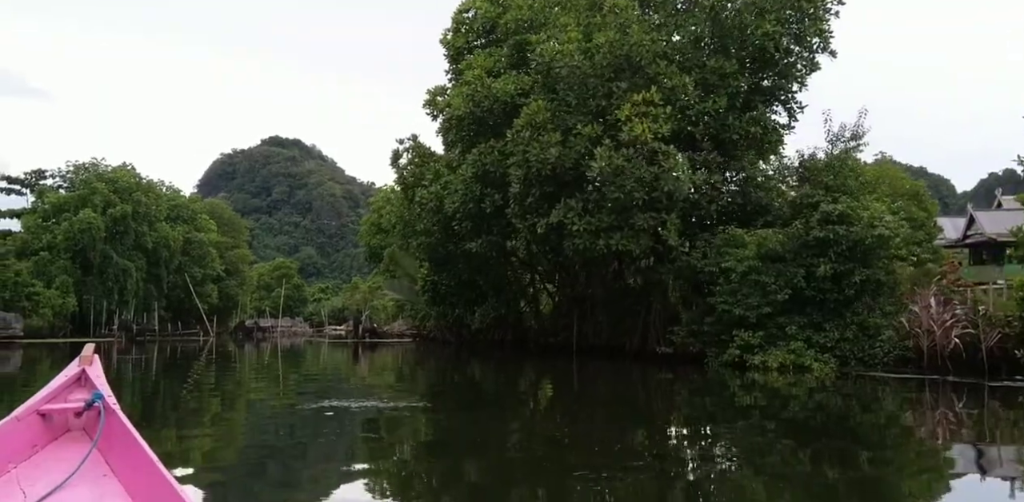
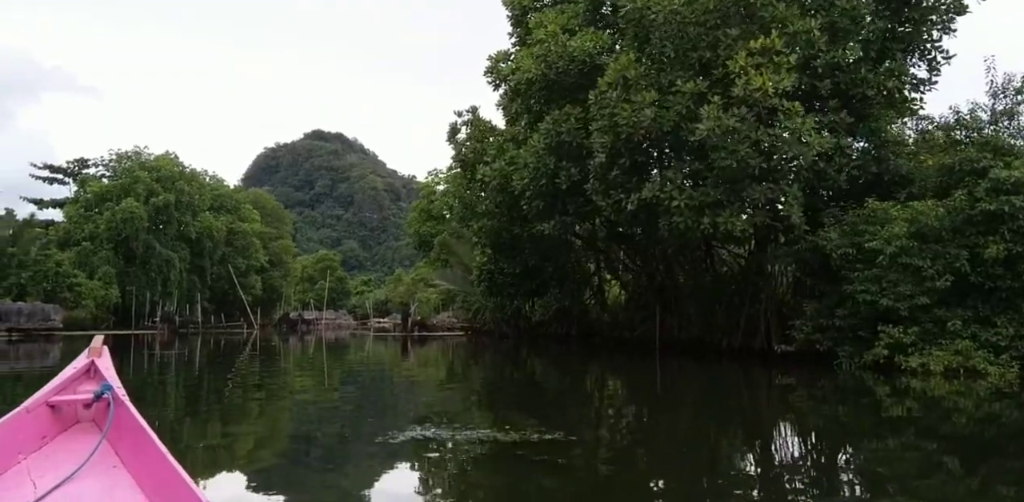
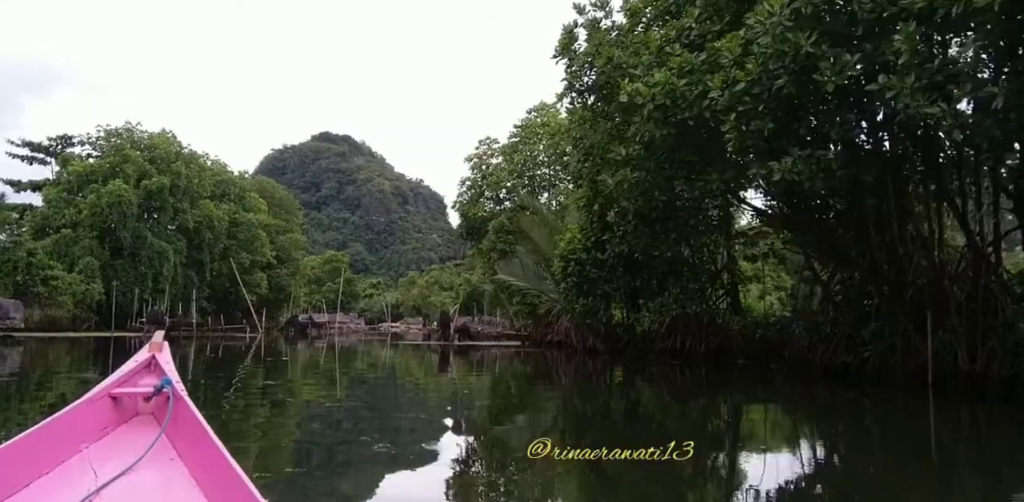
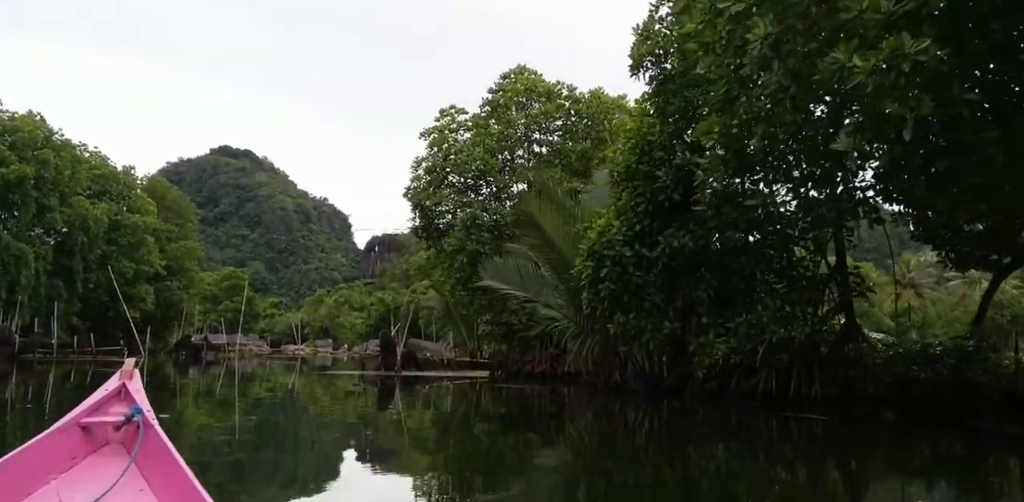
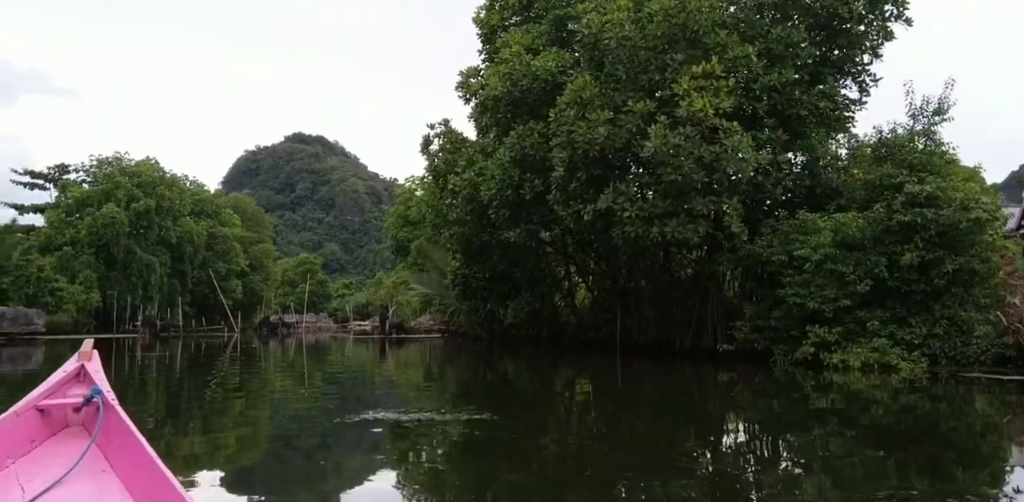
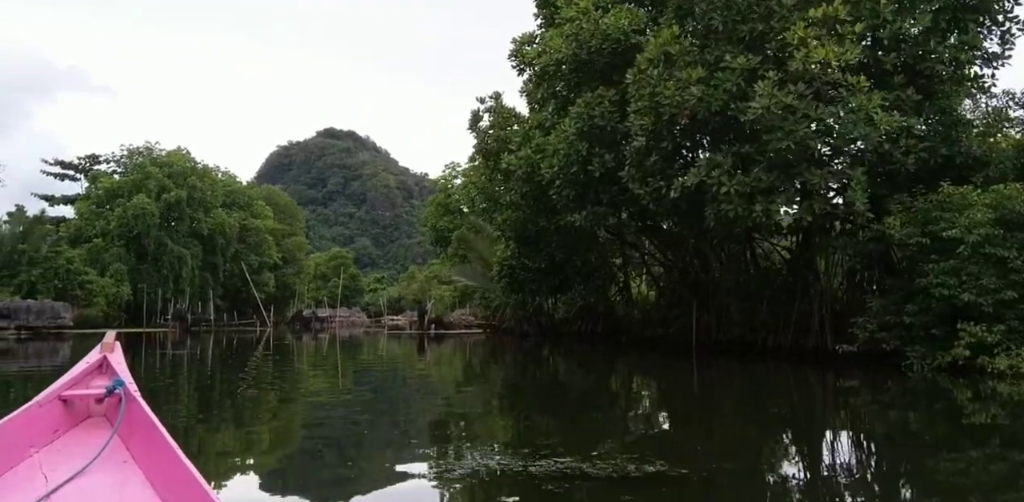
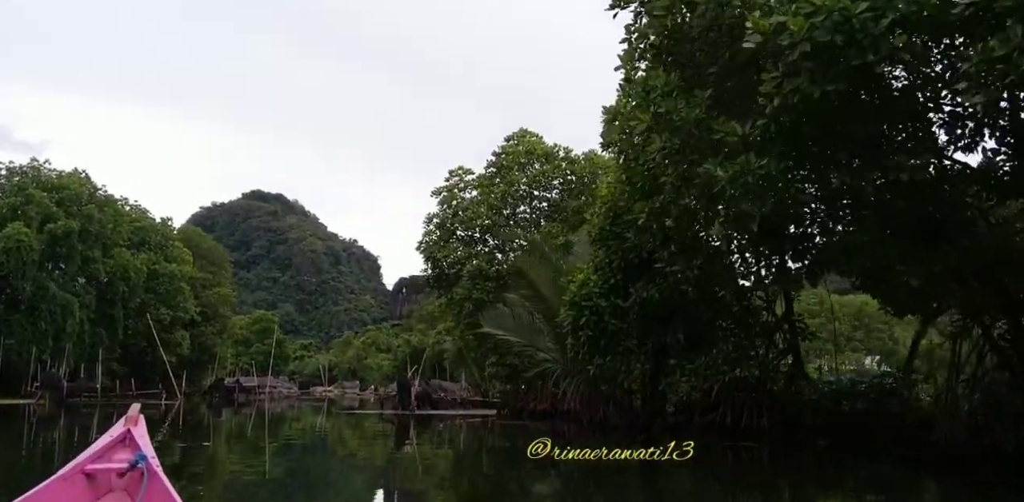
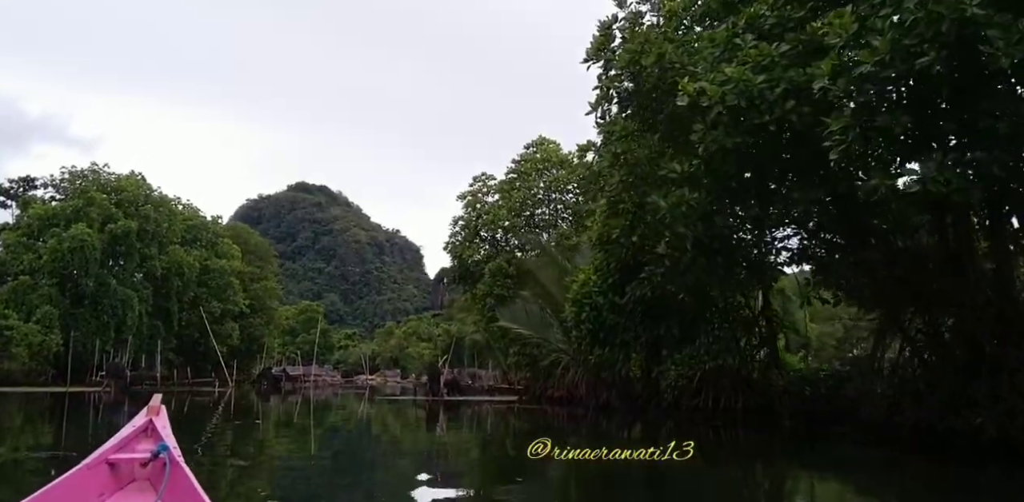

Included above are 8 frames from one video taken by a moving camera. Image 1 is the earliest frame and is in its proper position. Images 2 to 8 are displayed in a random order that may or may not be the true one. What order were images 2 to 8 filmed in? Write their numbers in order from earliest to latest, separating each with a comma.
5, 2, 6, 3, 8, 7, 4
